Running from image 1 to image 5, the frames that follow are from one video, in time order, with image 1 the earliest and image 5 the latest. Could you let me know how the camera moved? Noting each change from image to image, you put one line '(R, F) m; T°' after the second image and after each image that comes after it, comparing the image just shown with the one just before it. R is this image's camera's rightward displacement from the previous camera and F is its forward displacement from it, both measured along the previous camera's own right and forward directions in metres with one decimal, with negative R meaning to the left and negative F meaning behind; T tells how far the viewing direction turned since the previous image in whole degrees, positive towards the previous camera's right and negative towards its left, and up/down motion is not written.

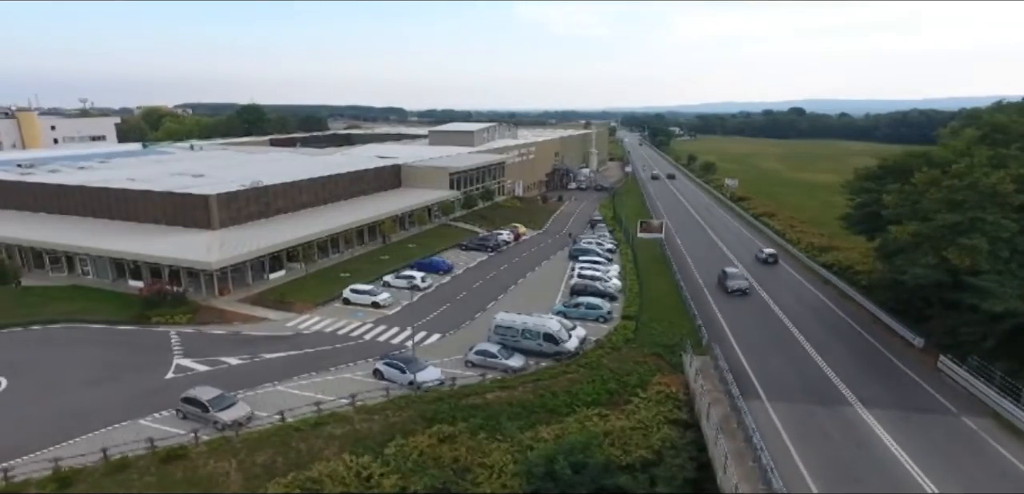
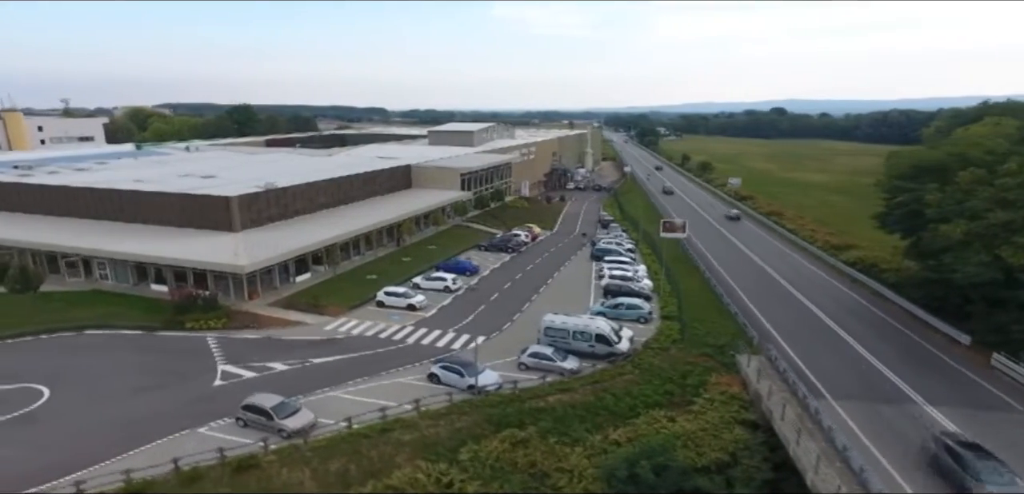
(-3.6, +0.5) m; +2°
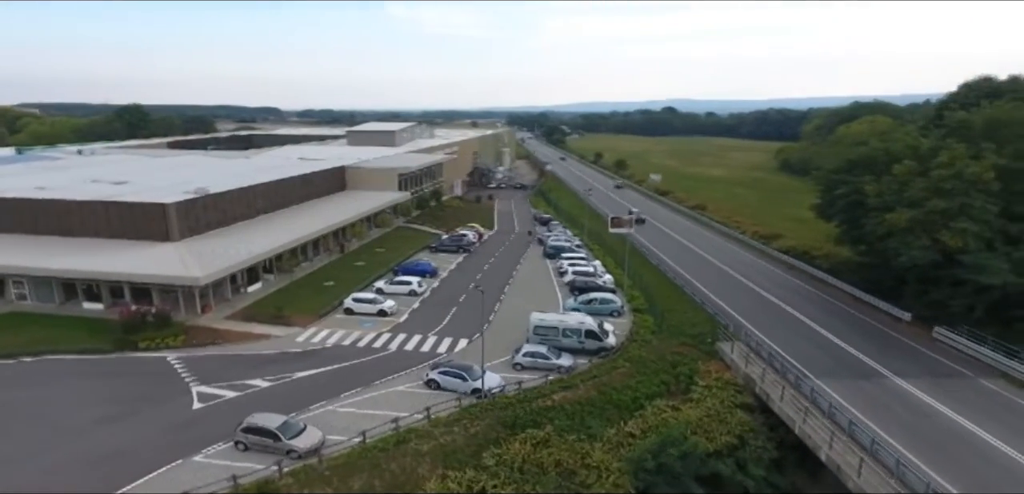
(-4.3, +0.6) m; +9°
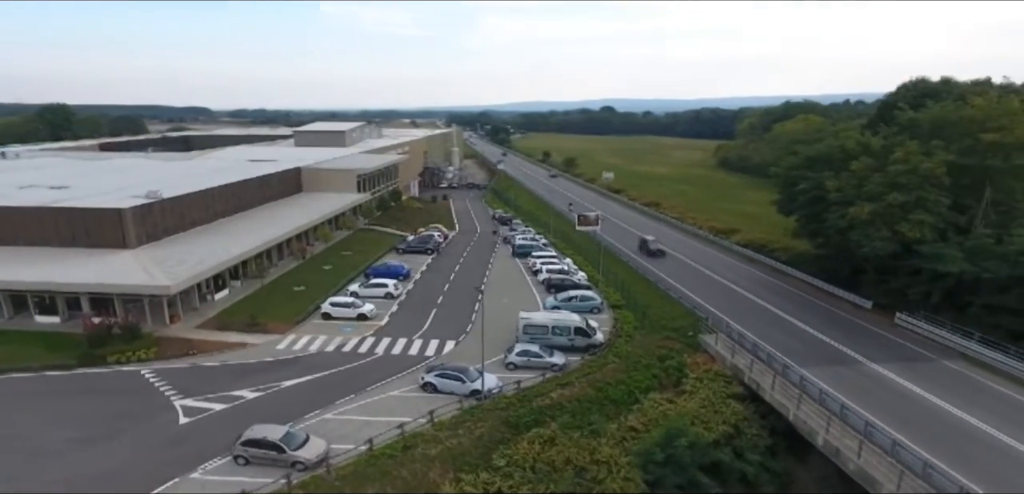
(-2.4, +0.1) m; +5°
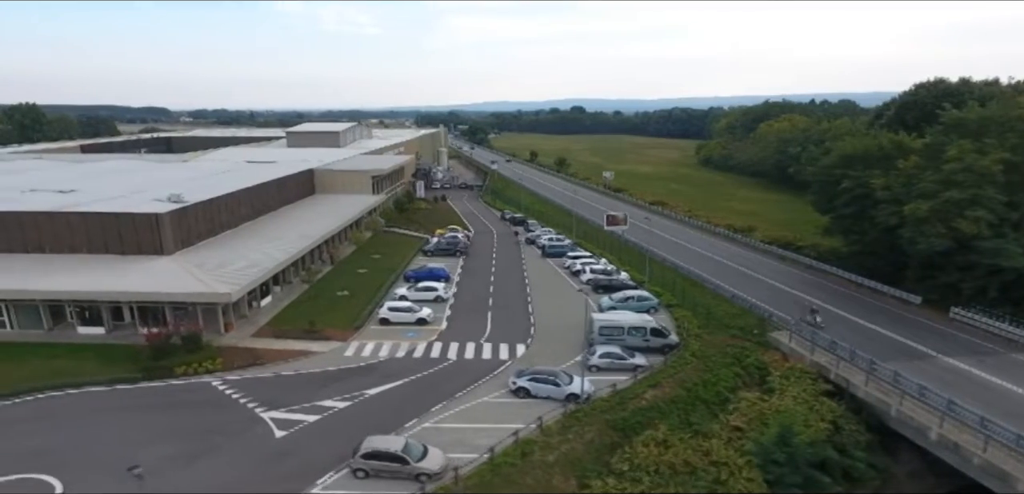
(-5.5, +0.7) m; +3°
